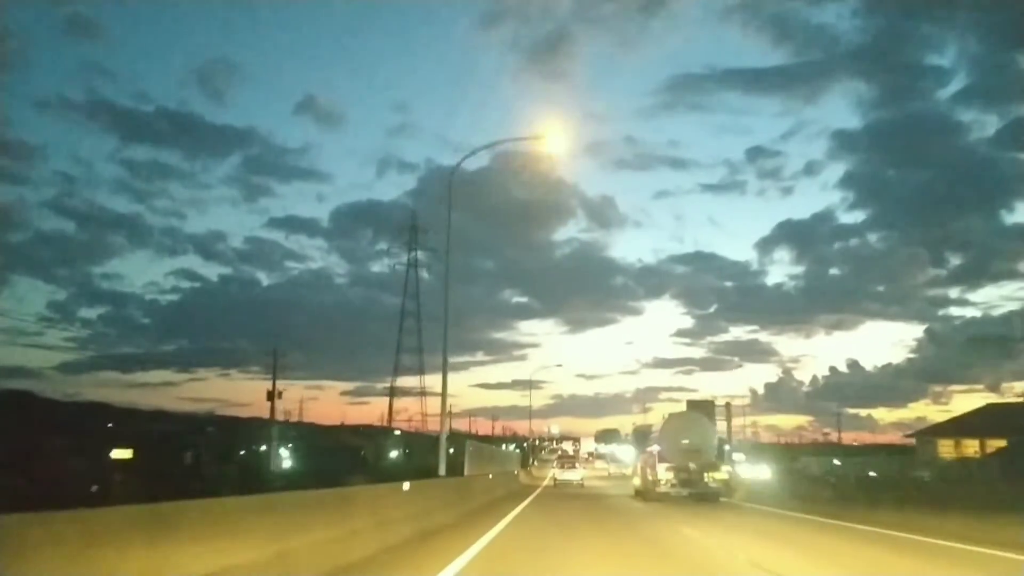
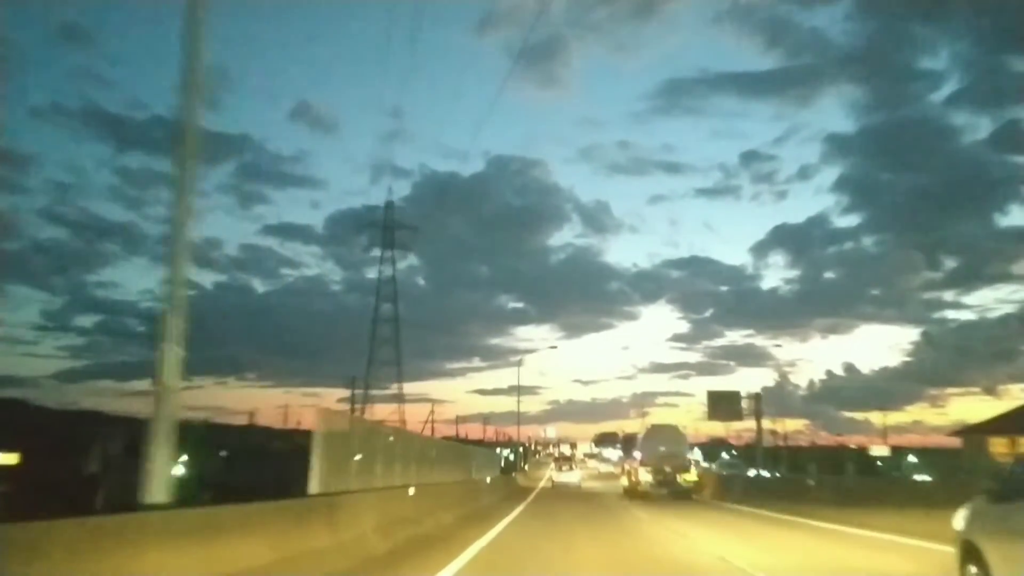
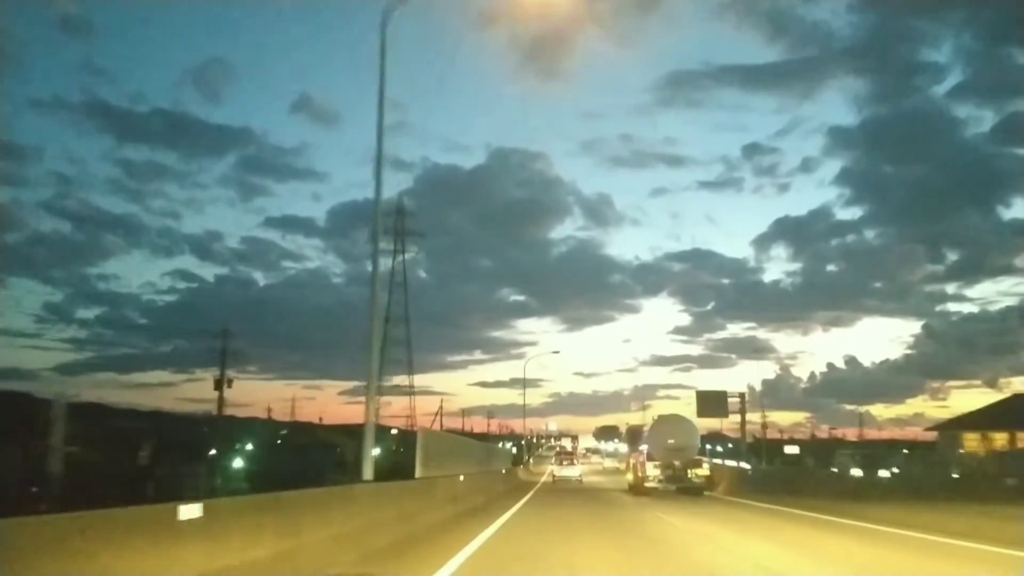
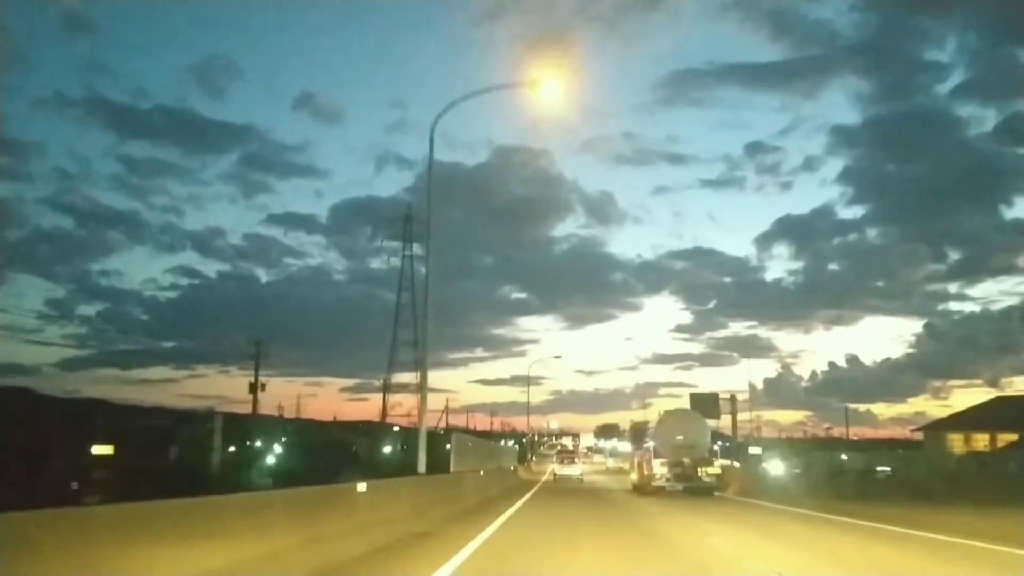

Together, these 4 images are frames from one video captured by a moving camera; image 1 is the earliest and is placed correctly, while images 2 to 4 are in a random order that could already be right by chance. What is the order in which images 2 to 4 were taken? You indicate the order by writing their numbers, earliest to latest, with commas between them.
4, 3, 2
